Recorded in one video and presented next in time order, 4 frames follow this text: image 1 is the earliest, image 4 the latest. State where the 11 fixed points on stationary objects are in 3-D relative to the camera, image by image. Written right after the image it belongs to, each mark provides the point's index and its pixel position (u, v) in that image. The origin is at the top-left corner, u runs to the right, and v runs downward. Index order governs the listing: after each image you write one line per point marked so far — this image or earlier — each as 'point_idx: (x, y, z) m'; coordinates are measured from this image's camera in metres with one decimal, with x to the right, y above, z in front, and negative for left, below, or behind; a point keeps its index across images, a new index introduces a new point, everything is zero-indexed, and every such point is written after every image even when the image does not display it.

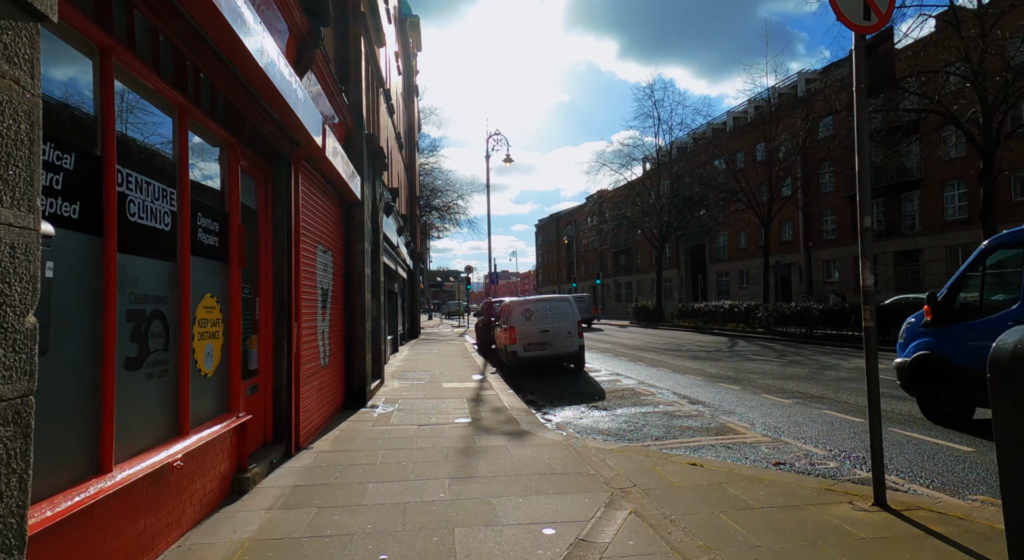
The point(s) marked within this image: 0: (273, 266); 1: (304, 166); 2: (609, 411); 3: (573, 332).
0: (-2.4, +0.1, +5.6) m
1: (-2.3, +1.3, +6.2) m
2: (+1.5, -2.0, +8.6) m
3: (+1.5, -1.2, +13.6) m
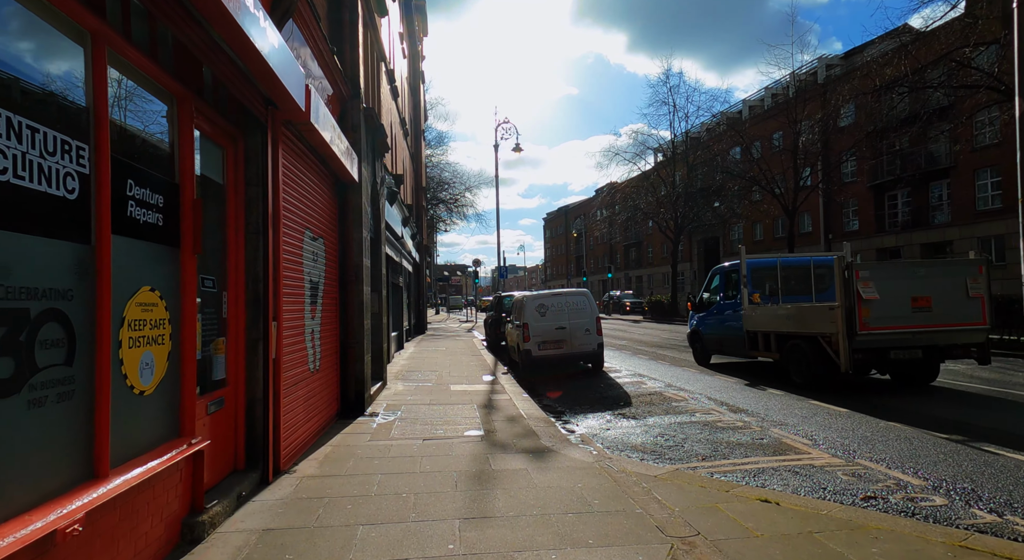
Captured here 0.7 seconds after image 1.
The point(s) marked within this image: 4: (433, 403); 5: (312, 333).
0: (-2.2, +0.2, +4.6) m
1: (-2.1, +1.3, +5.2) m
2: (+1.7, -1.9, +7.6) m
3: (+1.8, -1.1, +12.5) m
4: (-1.2, -1.9, +8.7) m
5: (-2.2, -0.6, +6.3) m
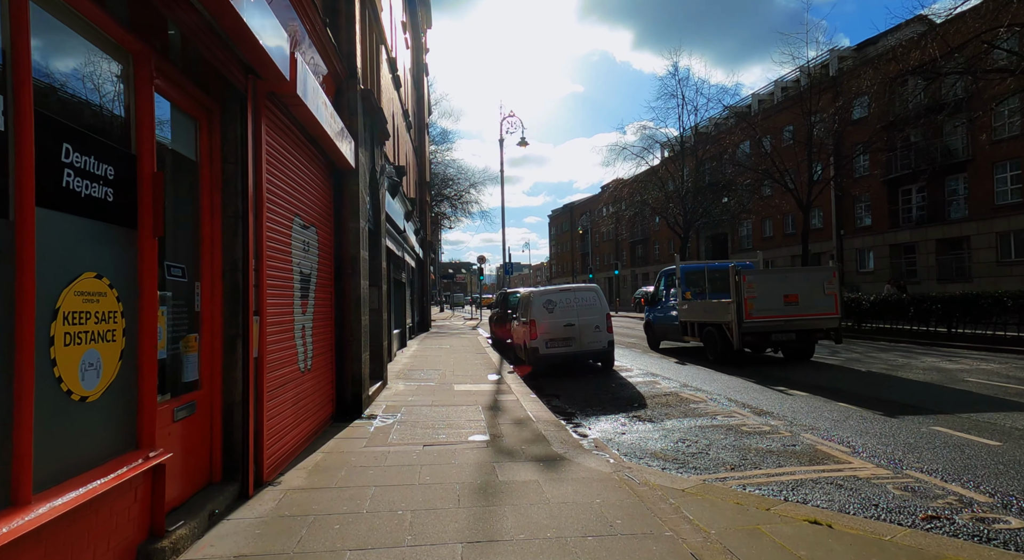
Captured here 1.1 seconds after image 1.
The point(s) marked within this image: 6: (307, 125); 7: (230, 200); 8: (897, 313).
0: (-2.1, +0.3, +4.1) m
1: (-2.0, +1.4, +4.7) m
2: (+1.8, -1.8, +7.1) m
3: (+1.9, -1.0, +12.0) m
4: (-1.1, -1.8, +8.1) m
5: (-2.2, -0.5, +5.8) m
6: (-2.0, +1.5, +5.6) m
7: (-2.1, +0.6, +4.2) m
8: (+10.3, -0.9, +15.0) m
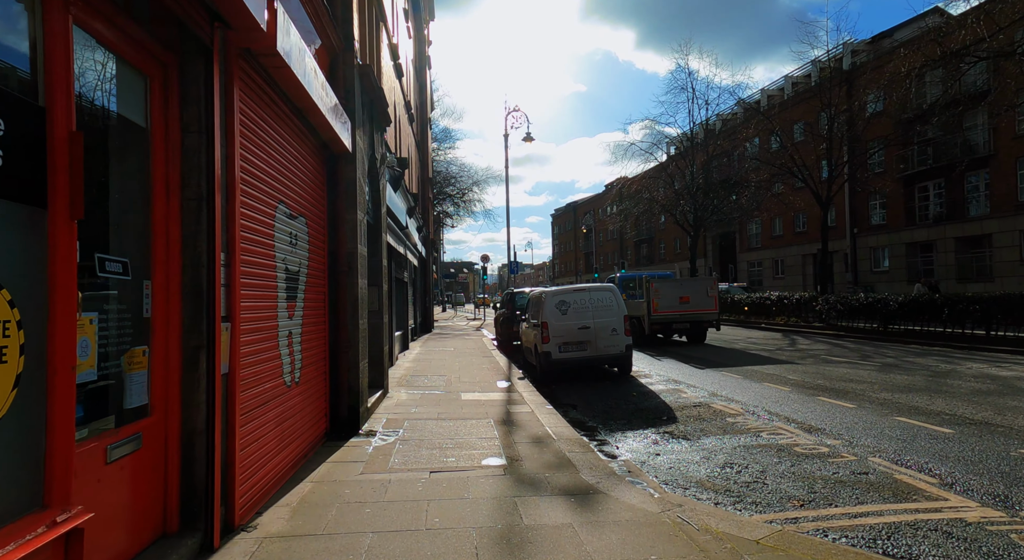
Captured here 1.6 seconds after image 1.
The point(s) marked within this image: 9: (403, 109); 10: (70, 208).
0: (-1.9, +0.3, +3.3) m
1: (-1.8, +1.4, +3.8) m
2: (+2.0, -1.8, +6.2) m
3: (+2.1, -1.0, +11.2) m
4: (-0.9, -1.8, +7.3) m
5: (-2.0, -0.5, +5.0) m
6: (-1.8, +1.5, +4.8) m
7: (-1.9, +0.6, +3.4) m
8: (+10.5, -0.9, +14.2) m
9: (-3.3, +5.3, +17.3) m
10: (-1.9, +0.3, +2.4) m
